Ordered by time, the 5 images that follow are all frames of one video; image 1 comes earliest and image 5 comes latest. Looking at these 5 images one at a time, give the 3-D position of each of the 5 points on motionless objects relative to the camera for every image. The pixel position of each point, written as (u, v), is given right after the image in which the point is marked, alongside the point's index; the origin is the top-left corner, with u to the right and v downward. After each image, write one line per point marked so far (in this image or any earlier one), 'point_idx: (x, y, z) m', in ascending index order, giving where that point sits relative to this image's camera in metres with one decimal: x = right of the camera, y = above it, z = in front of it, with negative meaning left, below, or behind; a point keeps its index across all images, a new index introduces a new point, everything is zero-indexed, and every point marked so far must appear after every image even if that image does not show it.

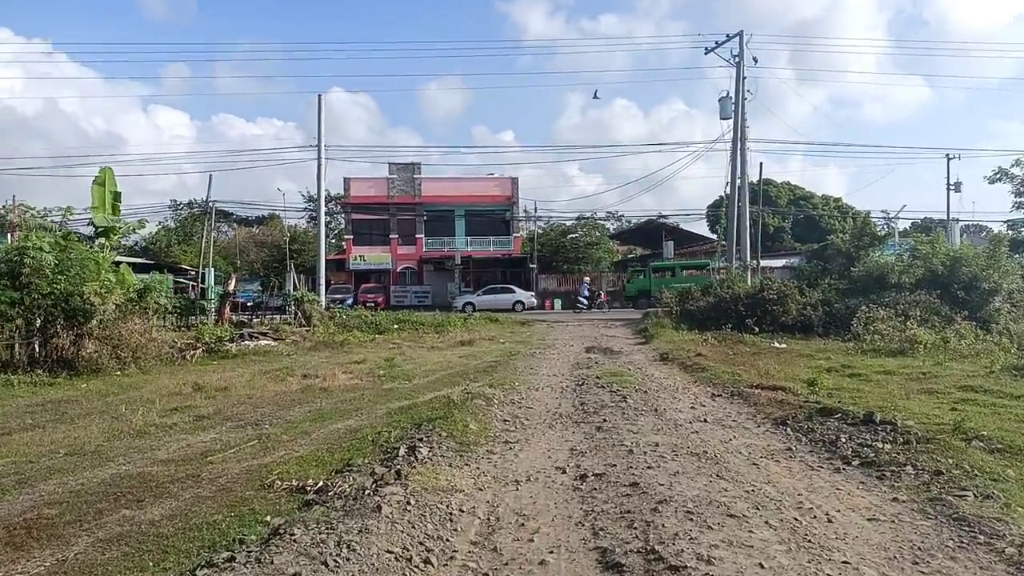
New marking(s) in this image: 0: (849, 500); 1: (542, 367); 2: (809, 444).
0: (+2.3, -1.4, +5.1) m
1: (+0.6, -1.5, +14.5) m
2: (+2.7, -1.4, +6.9) m
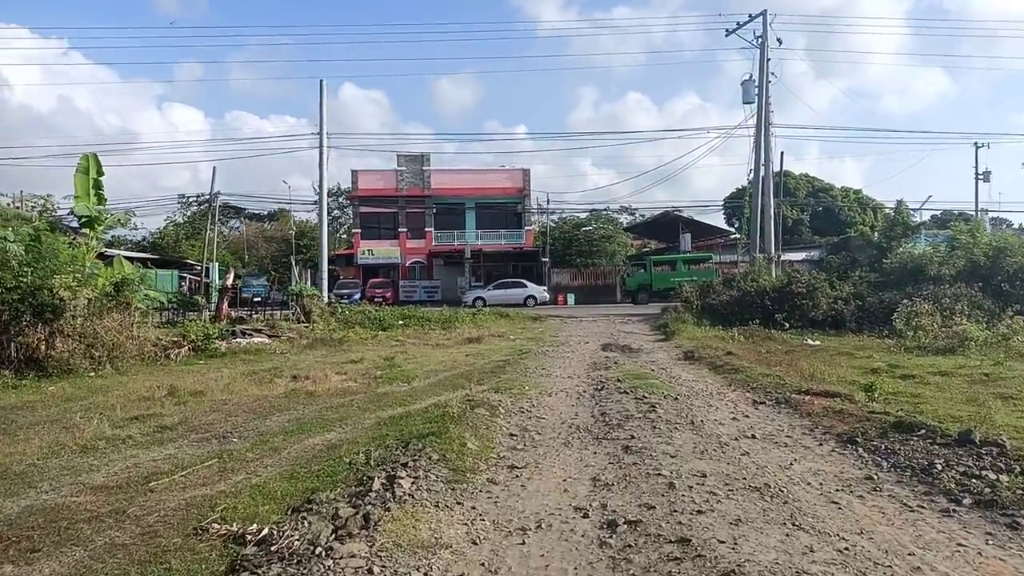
0: (+2.3, -1.3, +3.7) m
1: (+0.8, -1.4, +13.1) m
2: (+2.8, -1.3, +5.5) m
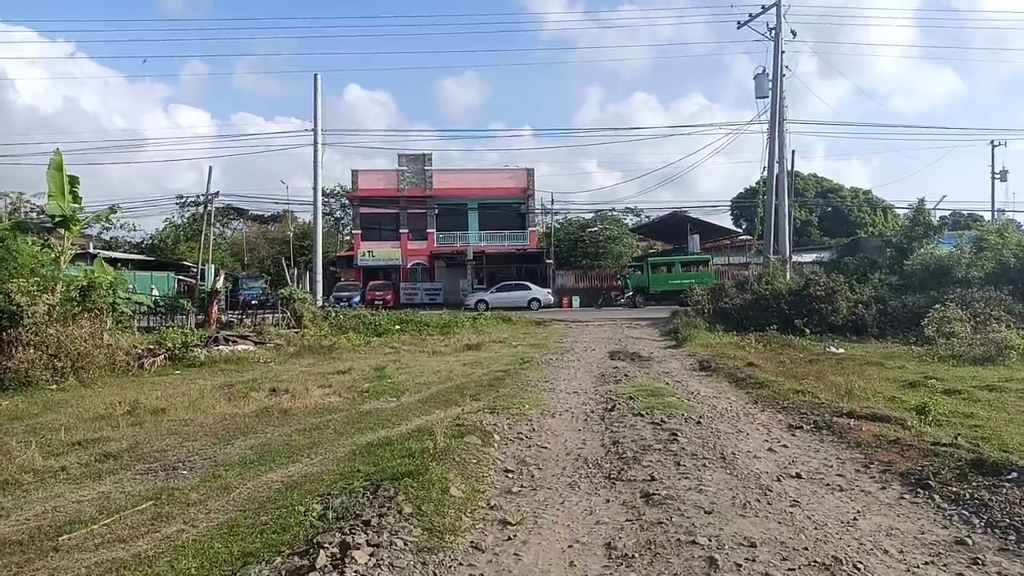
0: (+2.2, -1.4, +2.5) m
1: (+0.8, -1.5, +11.9) m
2: (+2.7, -1.4, +4.3) m
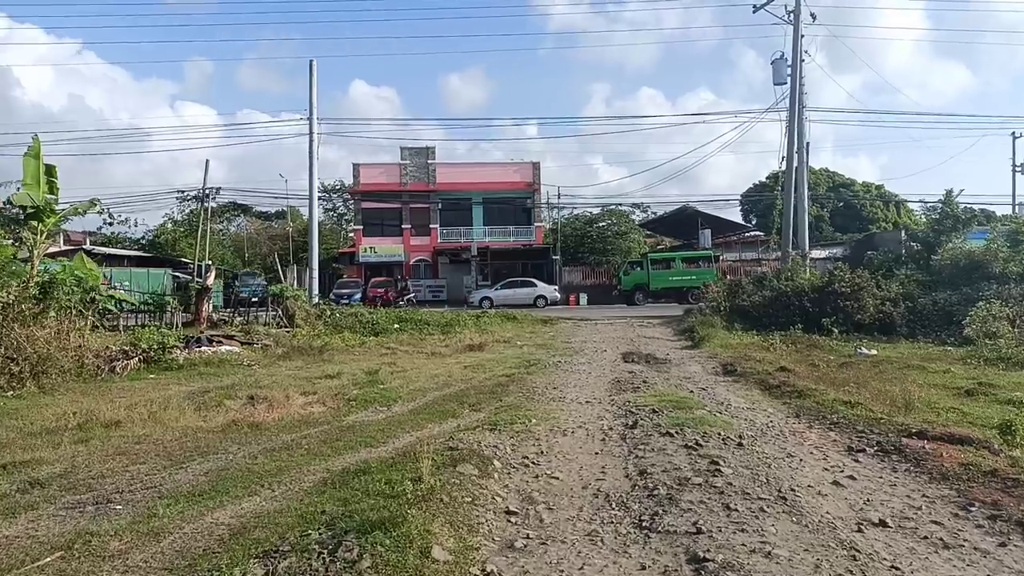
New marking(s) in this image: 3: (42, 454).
0: (+2.2, -1.4, +1.2) m
1: (+0.8, -1.4, +10.6) m
2: (+2.7, -1.4, +3.0) m
3: (-4.6, -1.6, +7.4) m
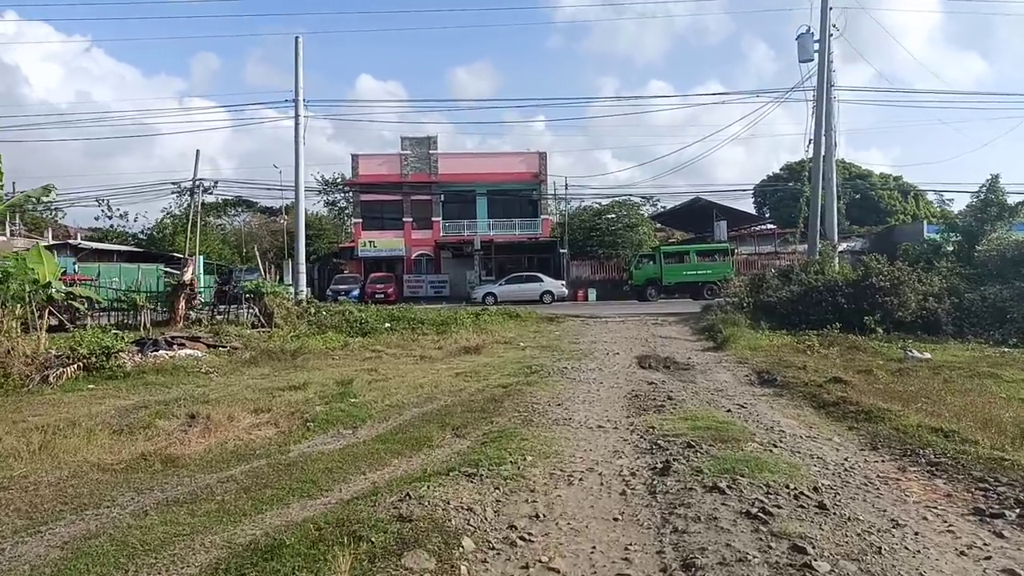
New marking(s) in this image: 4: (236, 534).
0: (+2.1, -1.4, -0.7) m
1: (+0.8, -1.3, +8.7) m
2: (+2.6, -1.3, +1.0) m
3: (-4.6, -1.6, +5.5) m
4: (-1.7, -1.5, +4.6) m
